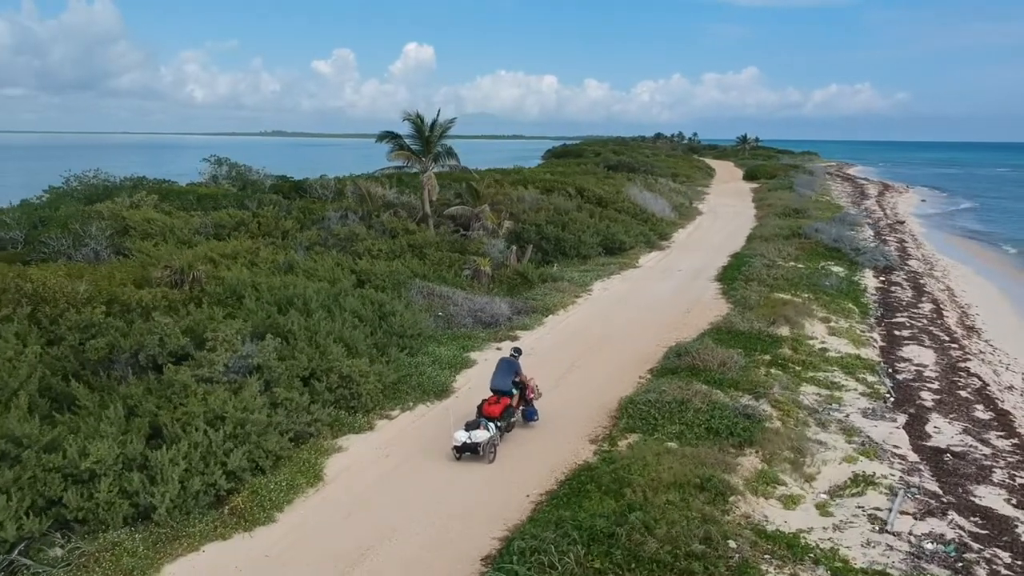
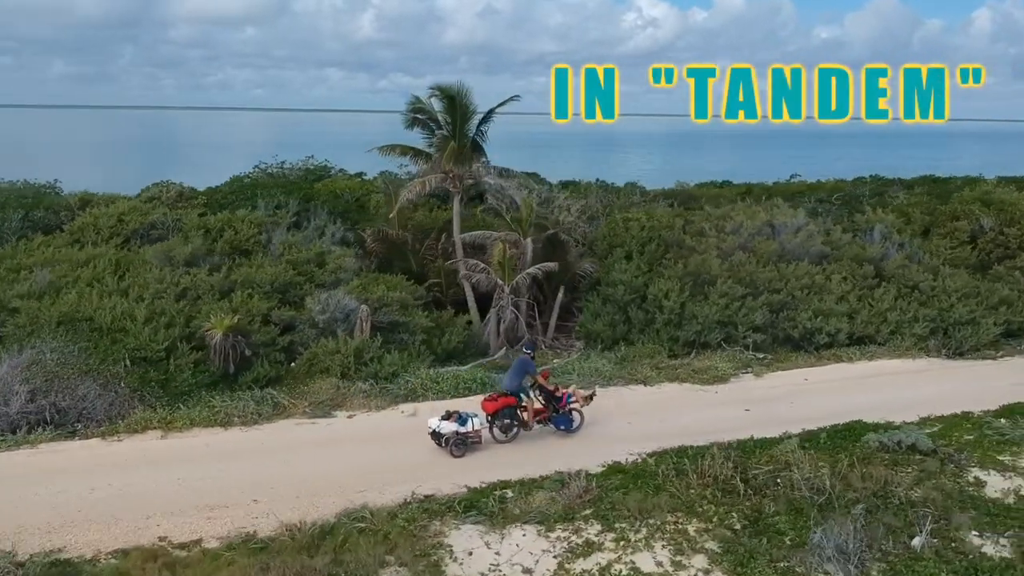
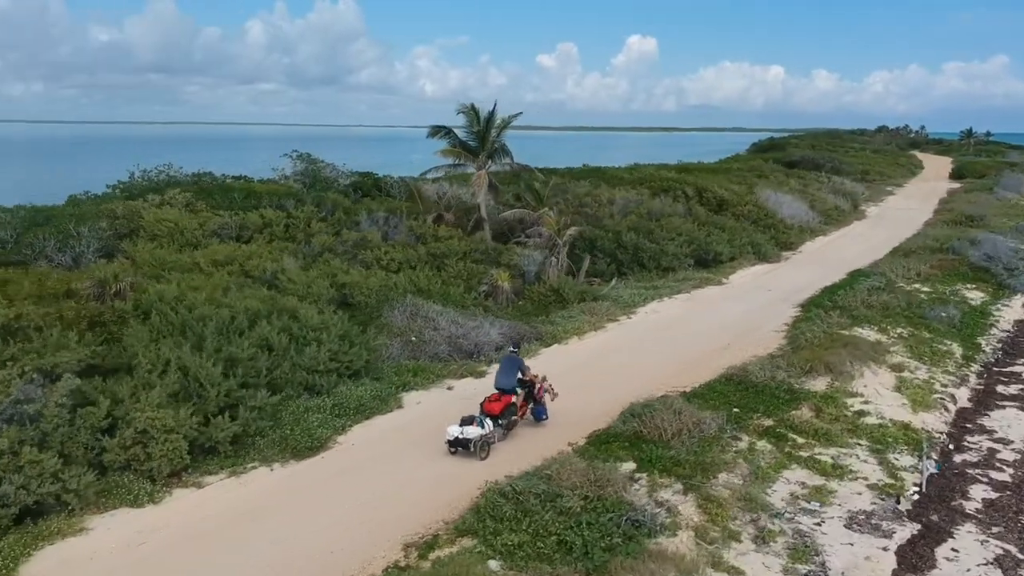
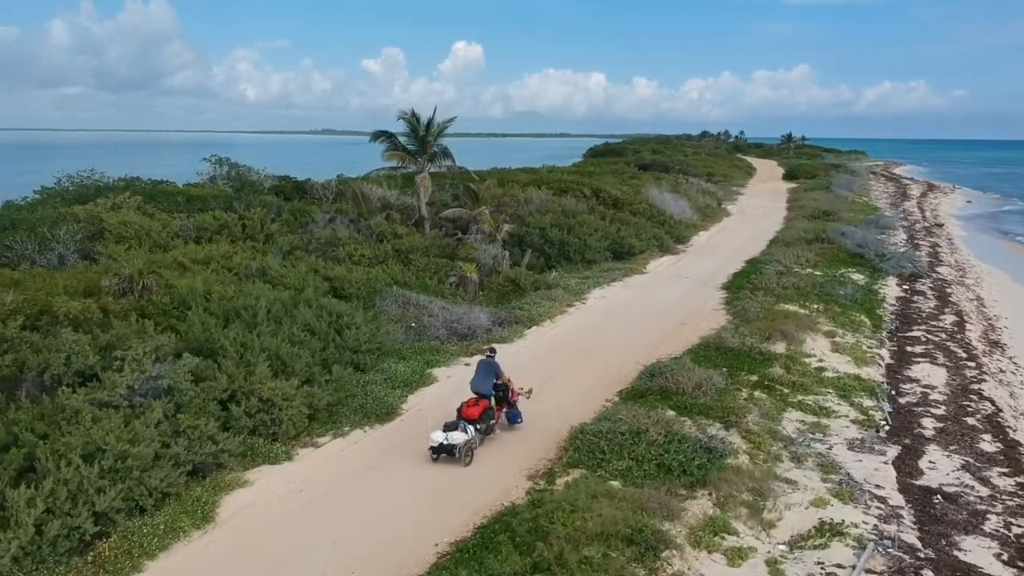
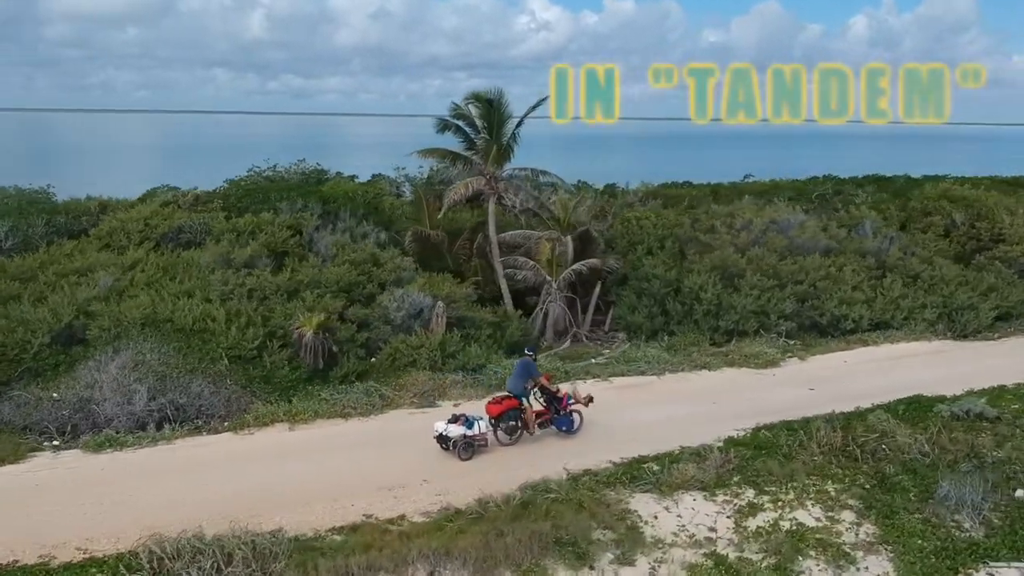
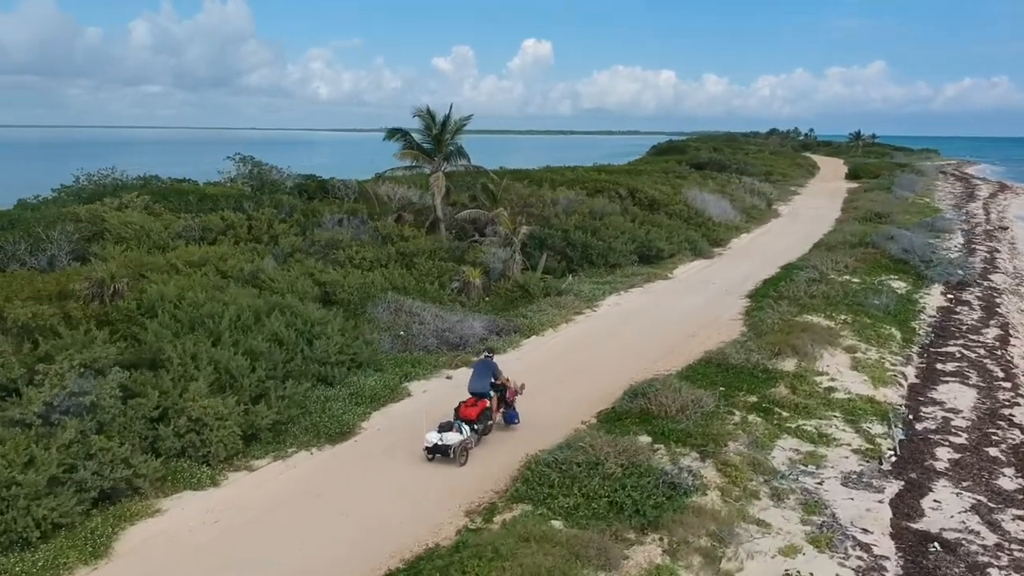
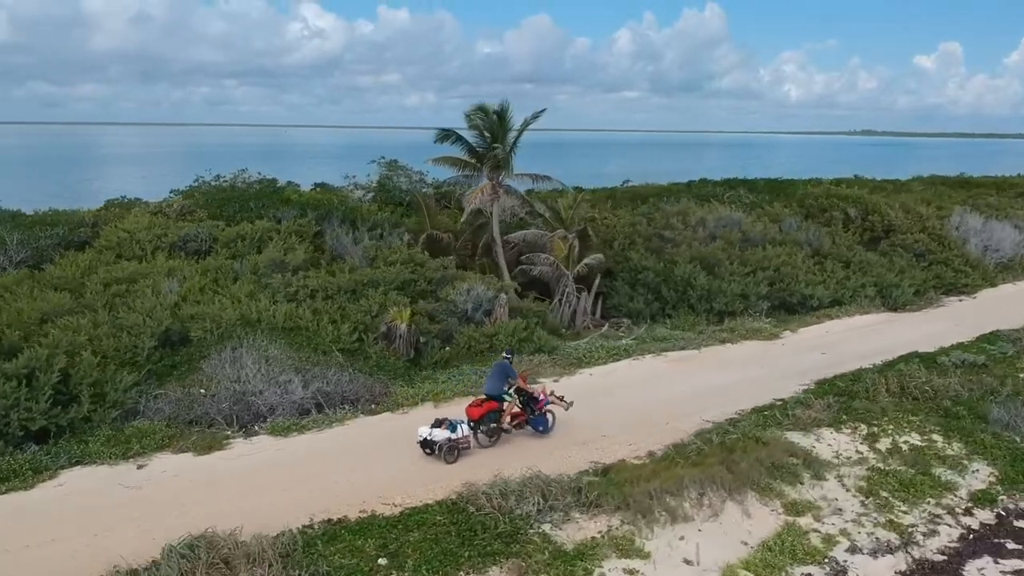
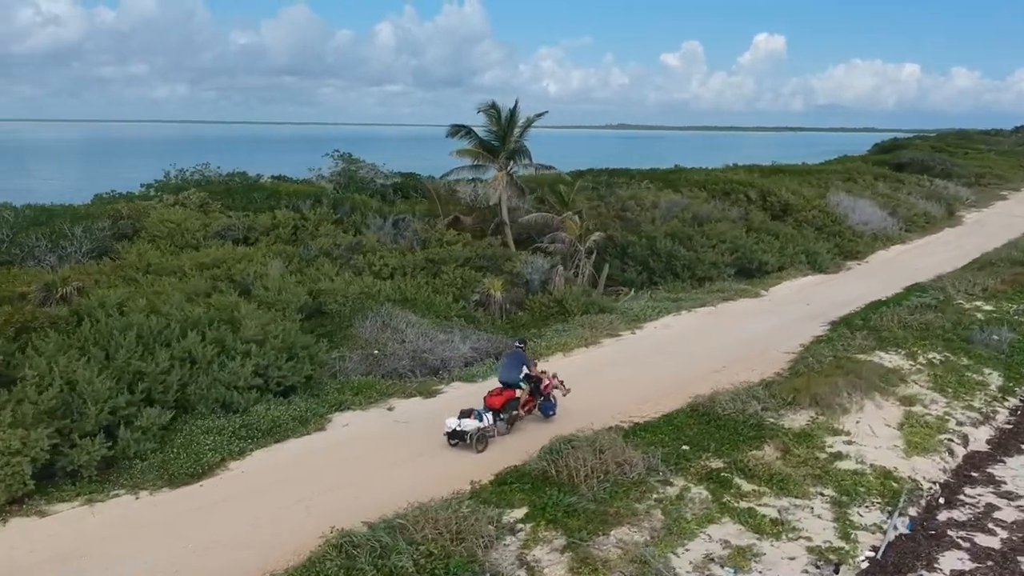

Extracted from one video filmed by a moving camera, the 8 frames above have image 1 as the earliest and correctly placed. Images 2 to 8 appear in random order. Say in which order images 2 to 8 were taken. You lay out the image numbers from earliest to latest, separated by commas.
4, 6, 3, 8, 7, 5, 2
